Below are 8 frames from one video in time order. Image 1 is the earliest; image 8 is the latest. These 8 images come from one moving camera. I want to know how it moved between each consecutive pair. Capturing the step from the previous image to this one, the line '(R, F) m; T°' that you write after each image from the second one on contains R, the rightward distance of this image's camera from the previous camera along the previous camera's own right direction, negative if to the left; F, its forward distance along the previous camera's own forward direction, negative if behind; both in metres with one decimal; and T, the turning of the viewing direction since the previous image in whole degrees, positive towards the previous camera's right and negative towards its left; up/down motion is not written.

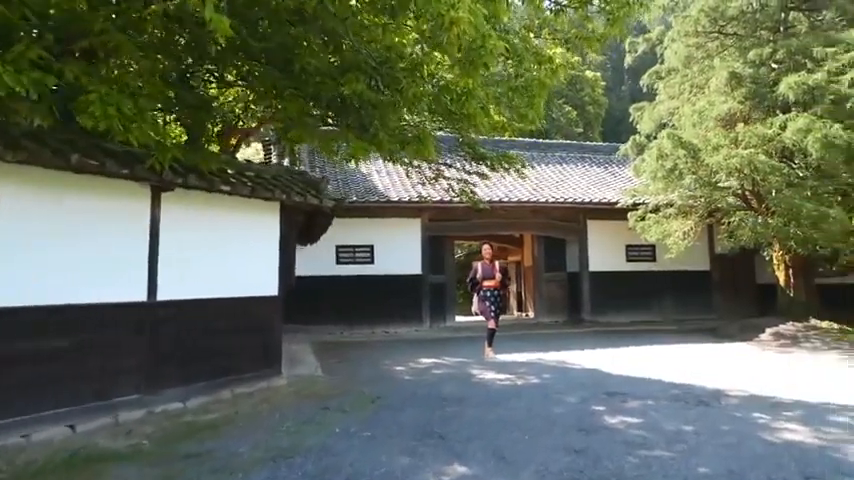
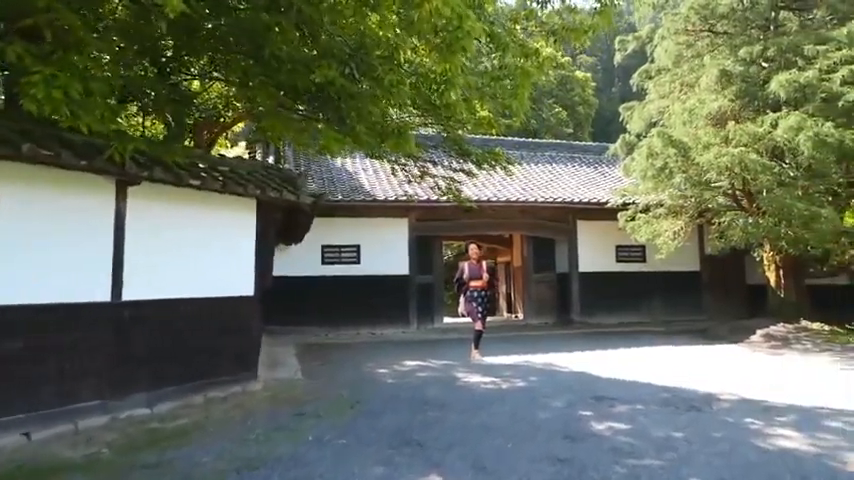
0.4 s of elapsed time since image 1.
(+0.1, +0.2) m; +1°
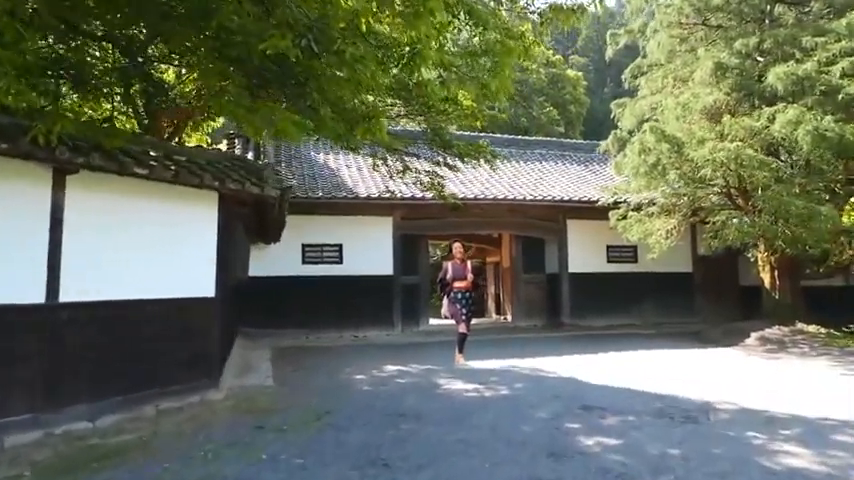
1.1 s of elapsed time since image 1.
(+0.1, +0.4) m; +1°
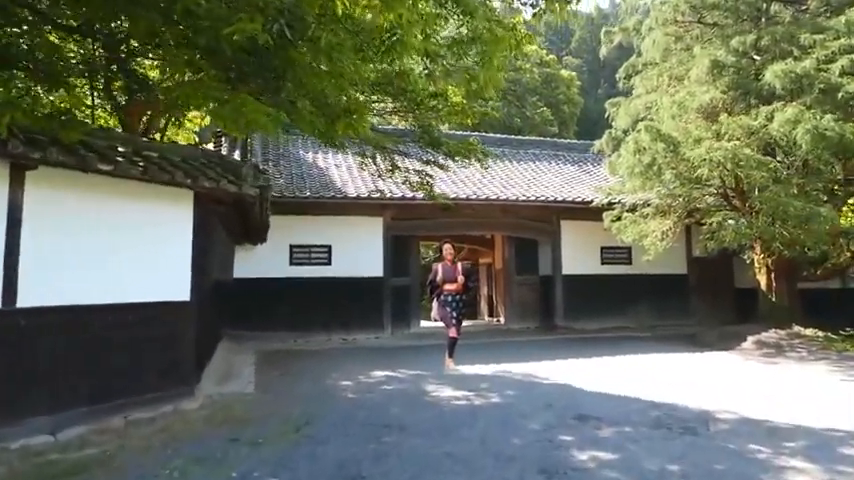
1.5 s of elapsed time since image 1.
(+0.1, +0.2) m; +1°
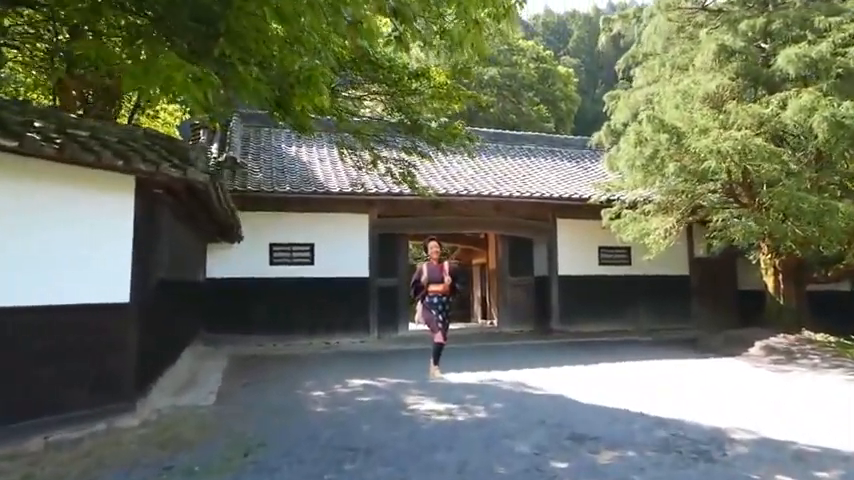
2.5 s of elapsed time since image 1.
(+0.2, +0.6) m; 0°
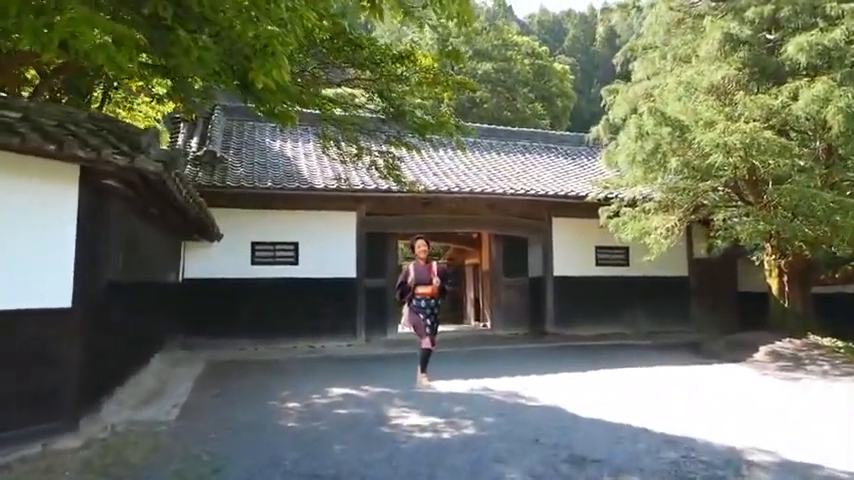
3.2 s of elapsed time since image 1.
(+0.1, +0.5) m; +1°
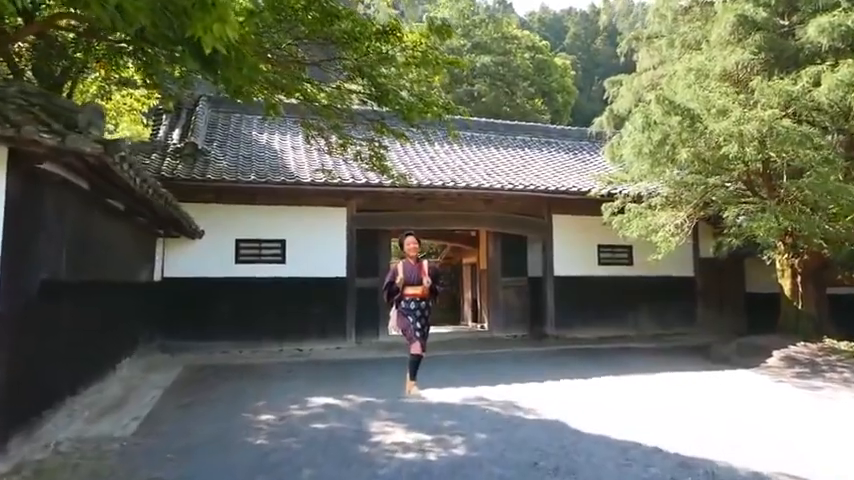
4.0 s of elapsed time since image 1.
(+0.1, +0.5) m; 0°
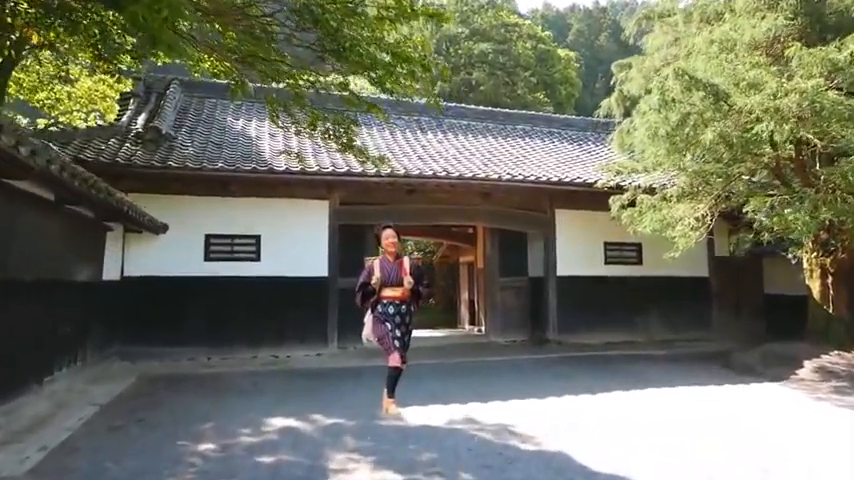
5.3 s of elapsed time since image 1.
(+0.2, +0.9) m; 0°
